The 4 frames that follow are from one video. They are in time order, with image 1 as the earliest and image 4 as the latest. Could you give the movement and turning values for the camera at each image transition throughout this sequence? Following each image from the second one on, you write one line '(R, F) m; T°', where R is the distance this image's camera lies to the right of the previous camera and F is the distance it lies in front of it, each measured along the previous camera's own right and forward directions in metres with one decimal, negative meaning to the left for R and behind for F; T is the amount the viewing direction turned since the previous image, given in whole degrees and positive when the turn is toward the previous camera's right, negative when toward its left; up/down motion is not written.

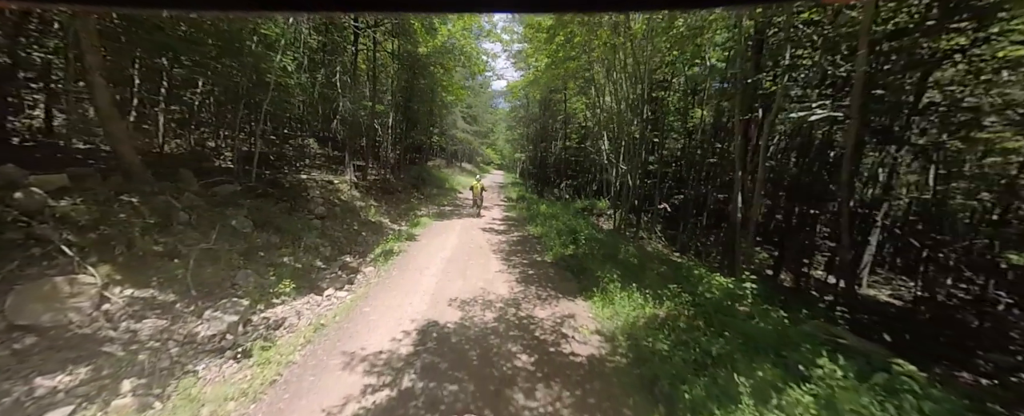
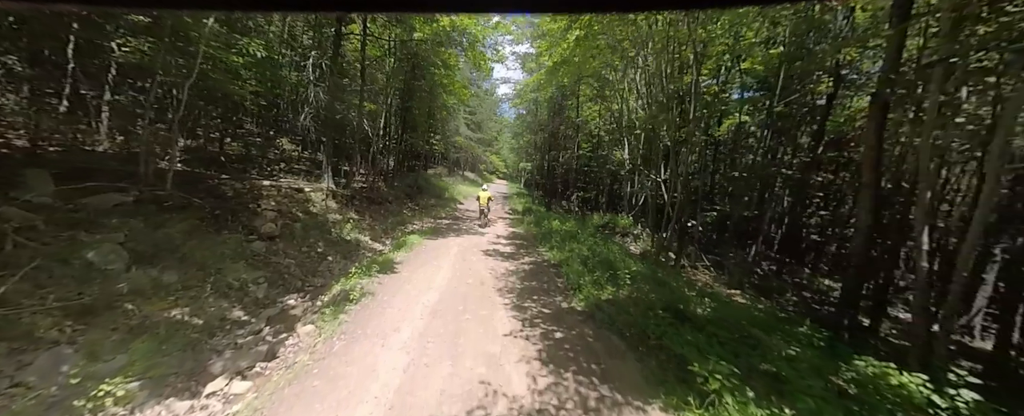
(-0.3, +2.6) m; 0°
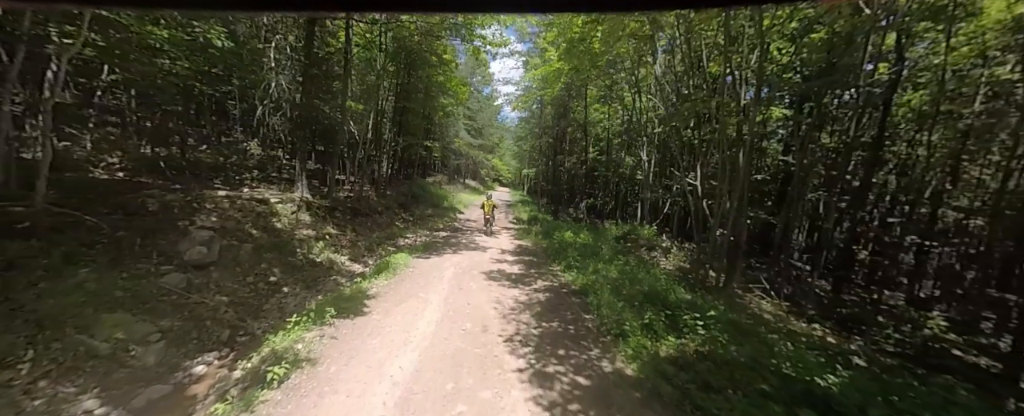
(-0.2, +2.0) m; 0°
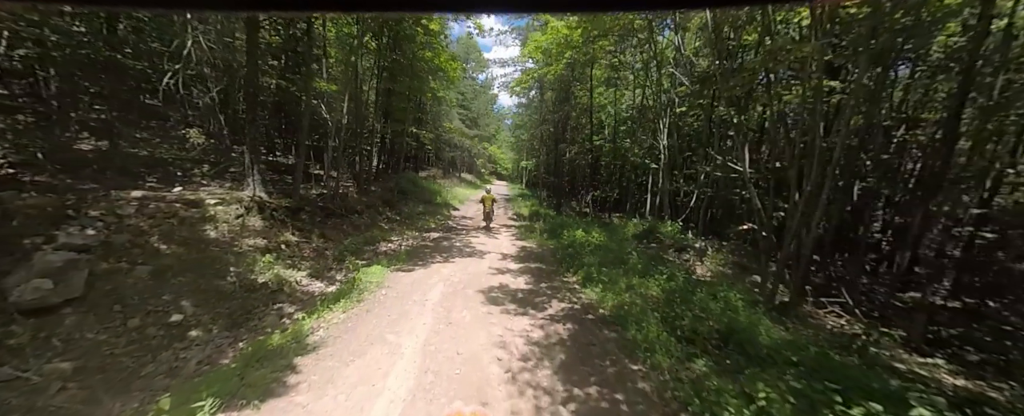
(-0.2, +2.0) m; 0°
